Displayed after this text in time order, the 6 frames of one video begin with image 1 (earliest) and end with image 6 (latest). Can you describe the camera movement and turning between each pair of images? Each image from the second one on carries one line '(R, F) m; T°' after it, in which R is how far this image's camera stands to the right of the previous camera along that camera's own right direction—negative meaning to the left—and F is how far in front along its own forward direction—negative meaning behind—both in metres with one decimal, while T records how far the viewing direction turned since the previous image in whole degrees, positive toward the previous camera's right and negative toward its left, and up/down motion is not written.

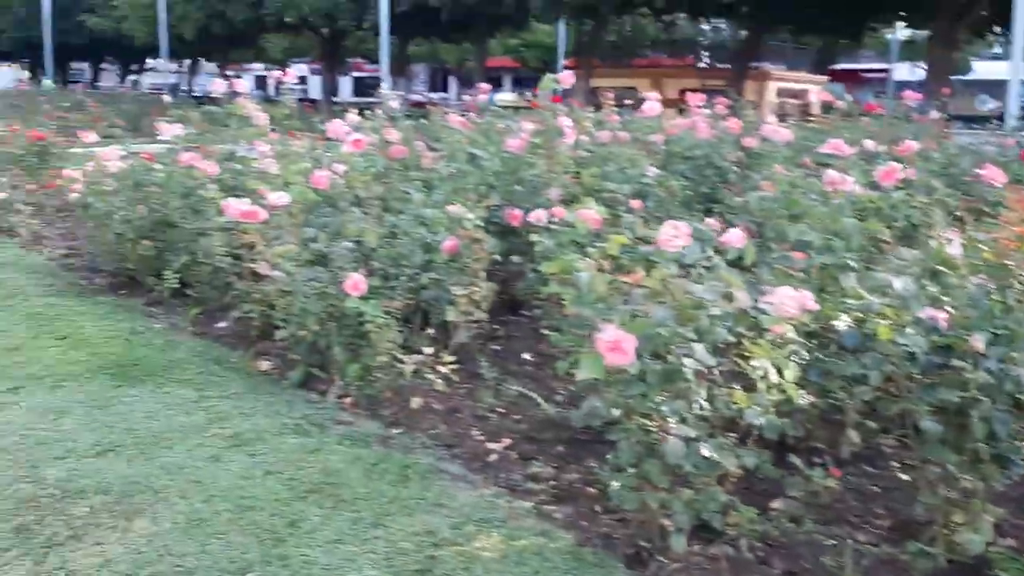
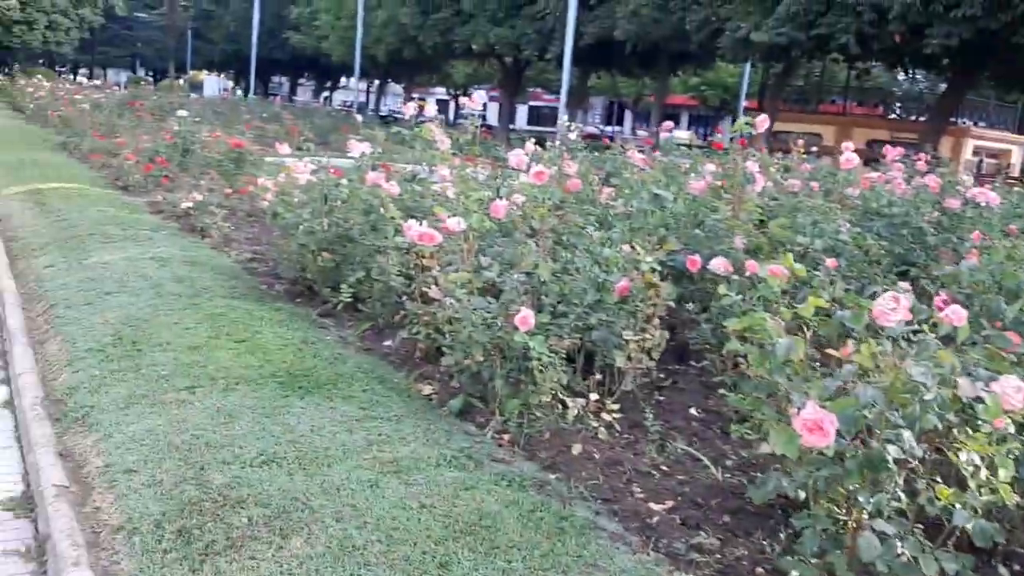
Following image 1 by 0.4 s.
(-0.1, +0.1) m; -10°
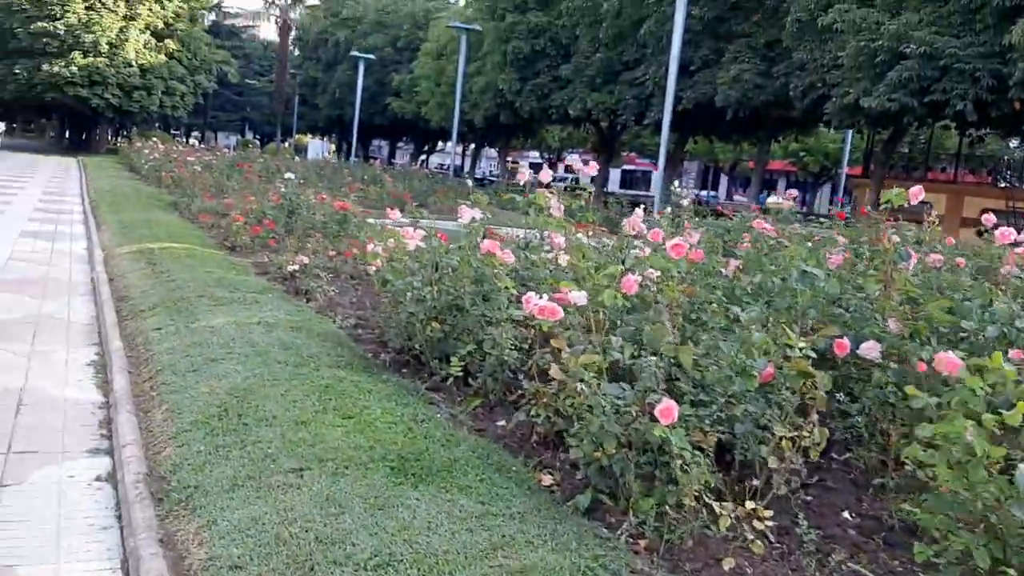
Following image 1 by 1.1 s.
(-0.2, +0.3) m; -5°
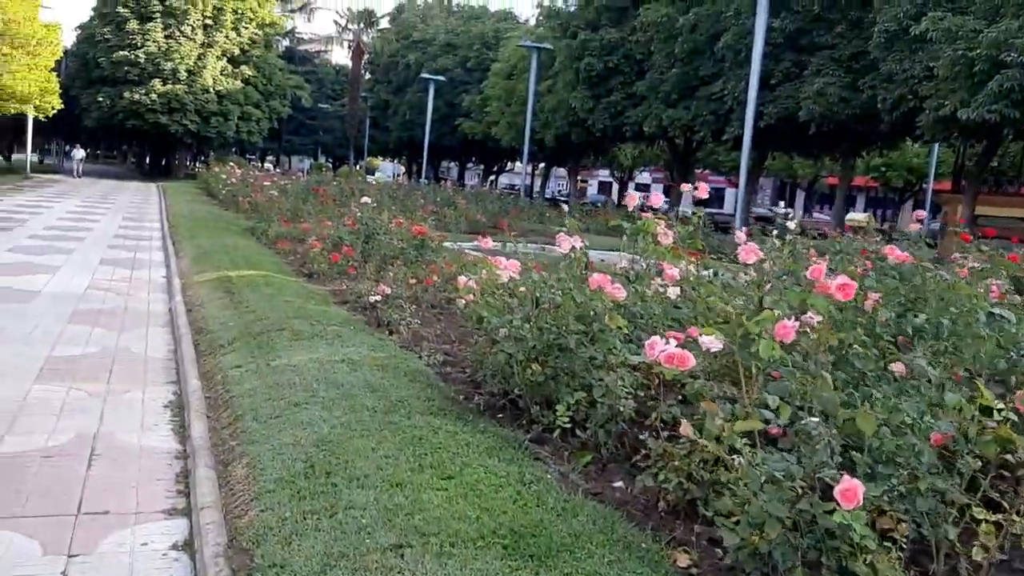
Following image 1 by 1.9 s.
(-0.2, +0.5) m; -4°
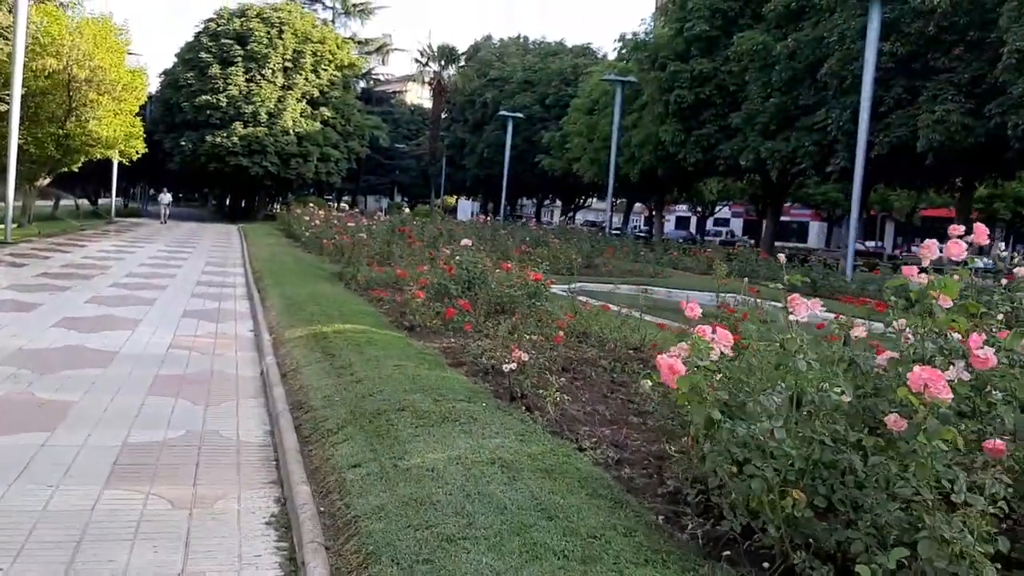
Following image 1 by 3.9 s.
(-0.6, +1.4) m; -4°
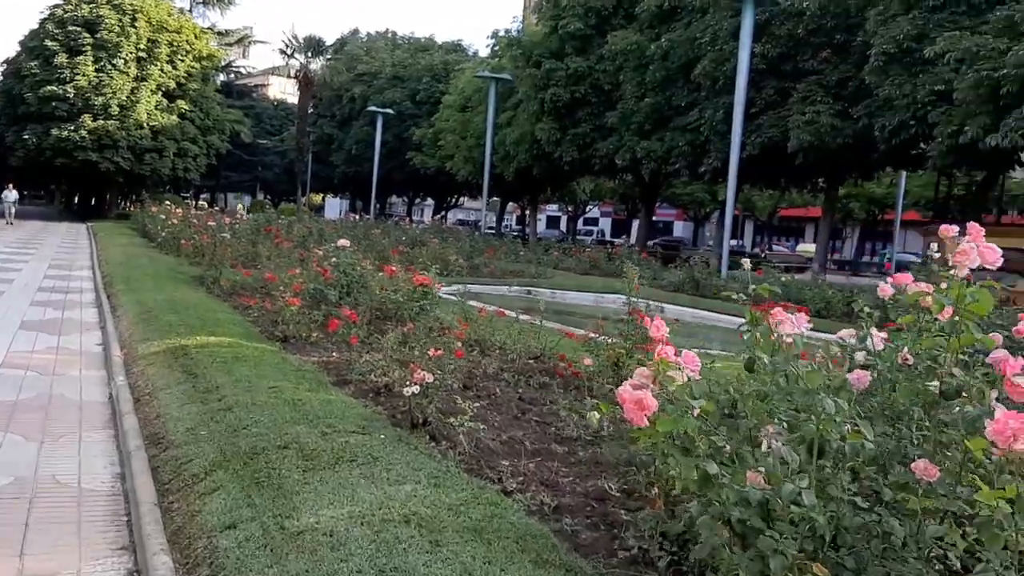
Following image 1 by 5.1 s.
(-0.2, +0.9) m; +8°
